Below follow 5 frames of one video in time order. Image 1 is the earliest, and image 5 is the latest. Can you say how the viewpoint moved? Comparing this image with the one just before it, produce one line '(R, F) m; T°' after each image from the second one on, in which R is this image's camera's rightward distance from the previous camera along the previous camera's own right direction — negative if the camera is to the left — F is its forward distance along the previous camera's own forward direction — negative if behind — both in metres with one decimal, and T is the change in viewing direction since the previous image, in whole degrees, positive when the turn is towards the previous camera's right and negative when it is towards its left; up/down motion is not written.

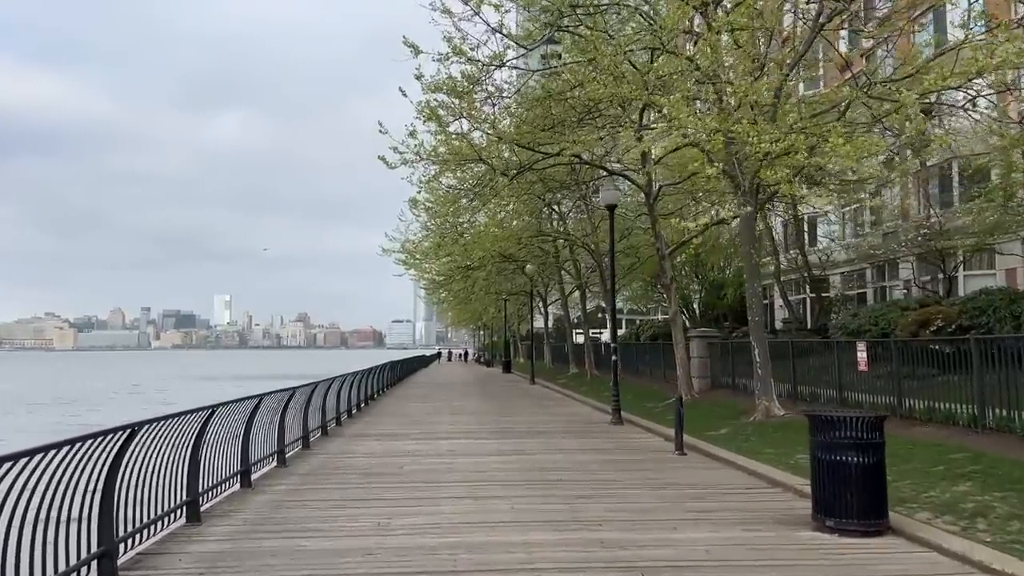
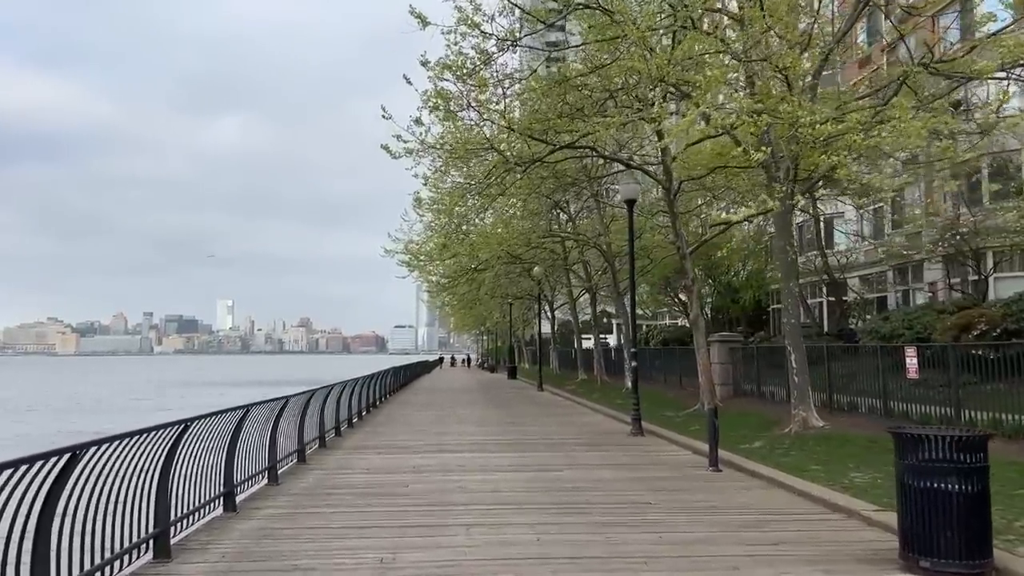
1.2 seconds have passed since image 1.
(-0.2, +1.4) m; 0°
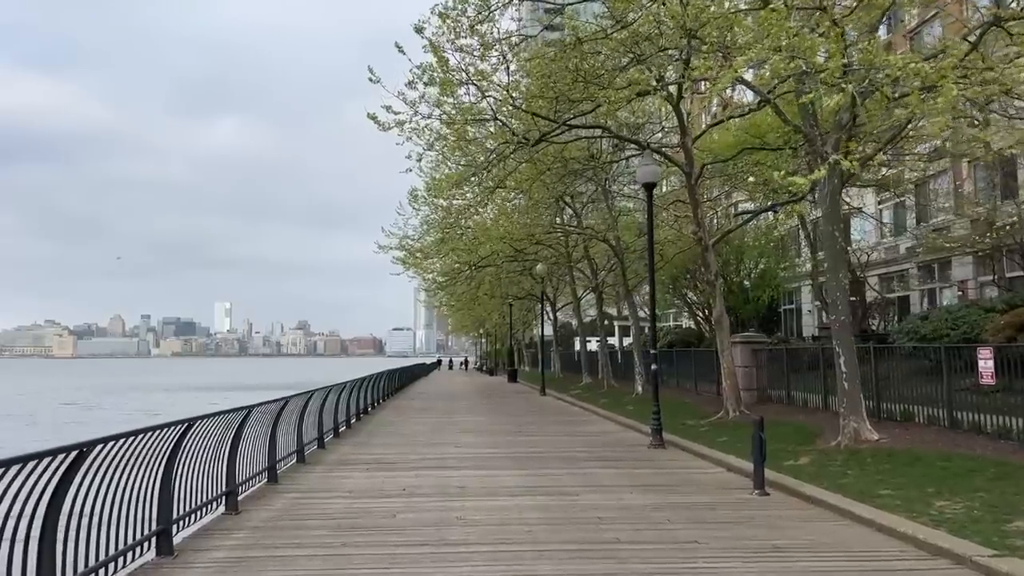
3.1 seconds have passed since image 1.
(-0.1, +2.1) m; 0°
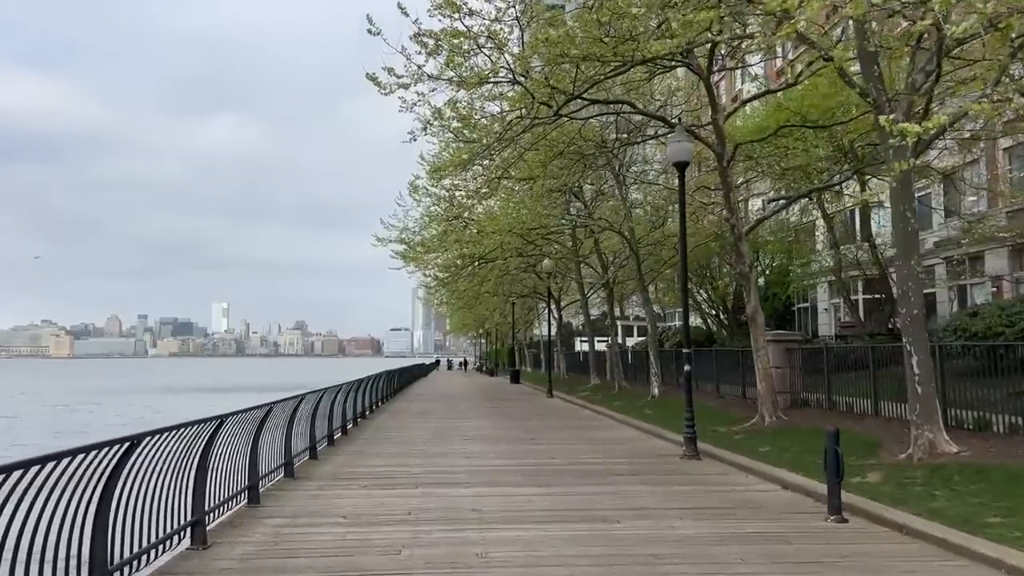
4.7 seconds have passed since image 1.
(-0.3, +1.8) m; 0°
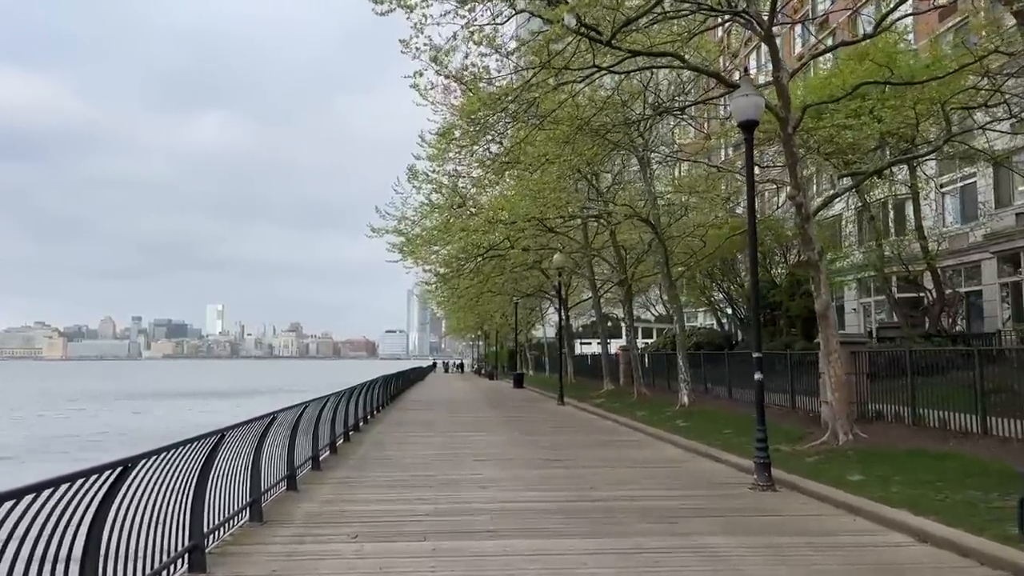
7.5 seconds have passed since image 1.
(-0.4, +2.9) m; 0°
